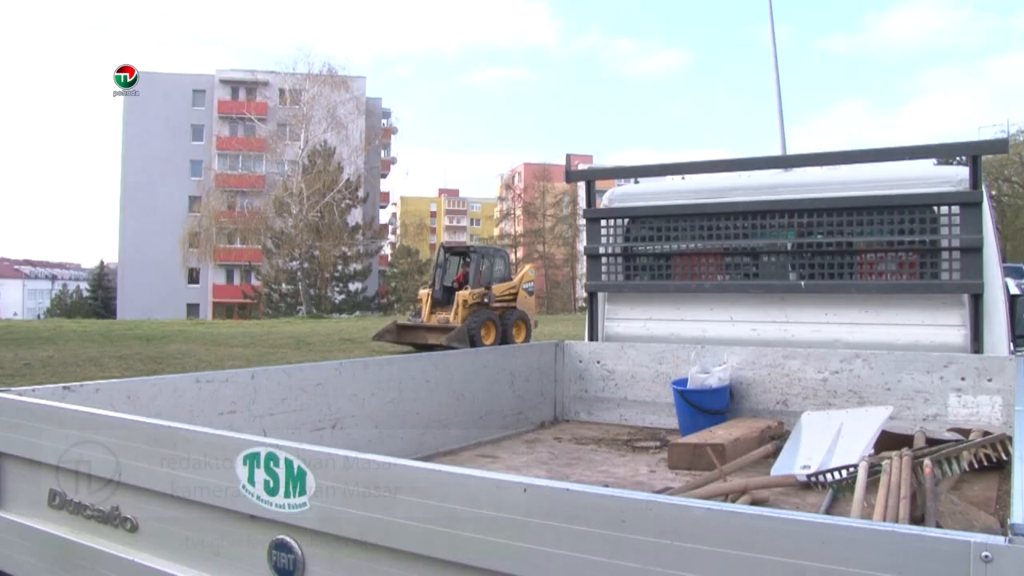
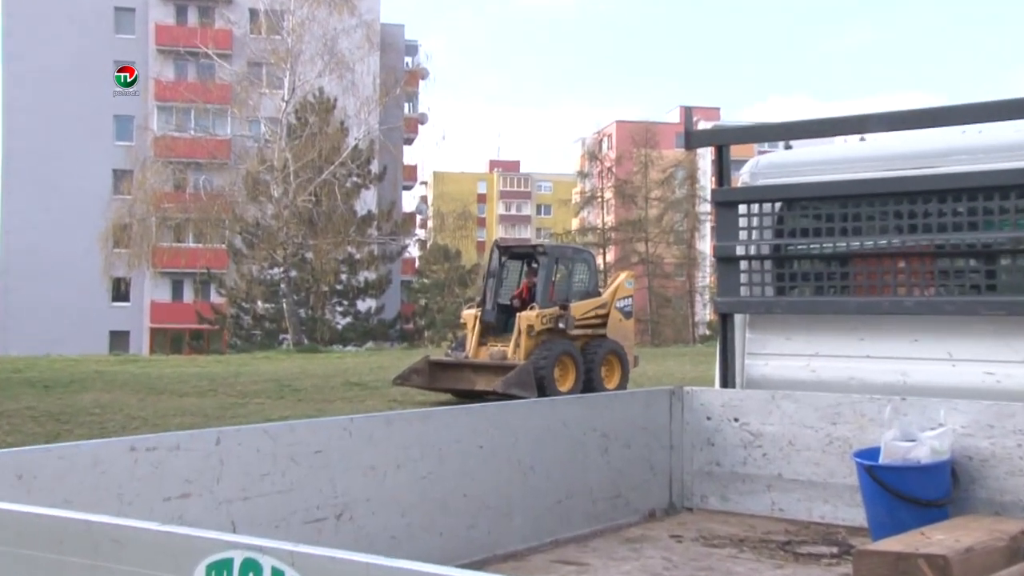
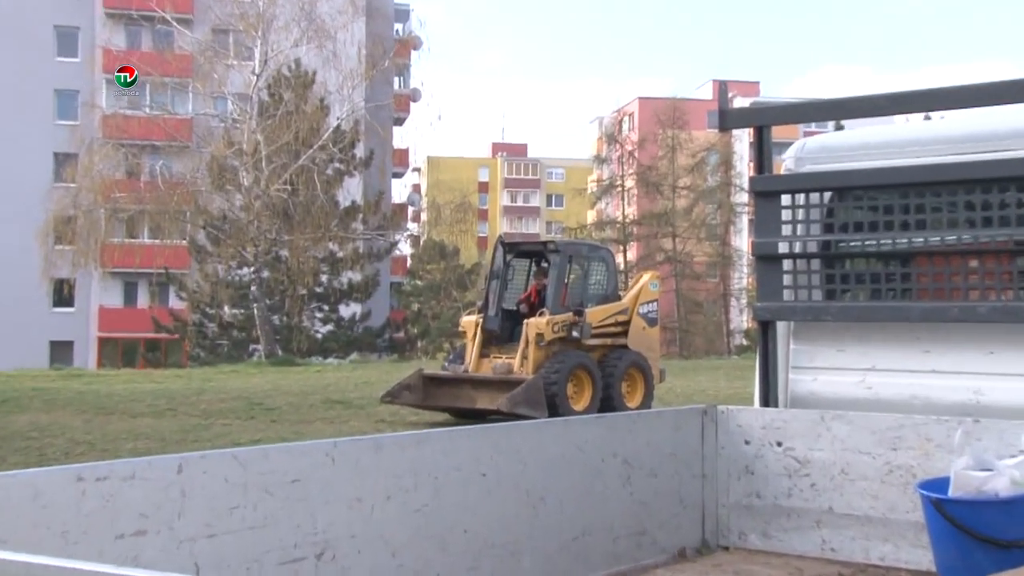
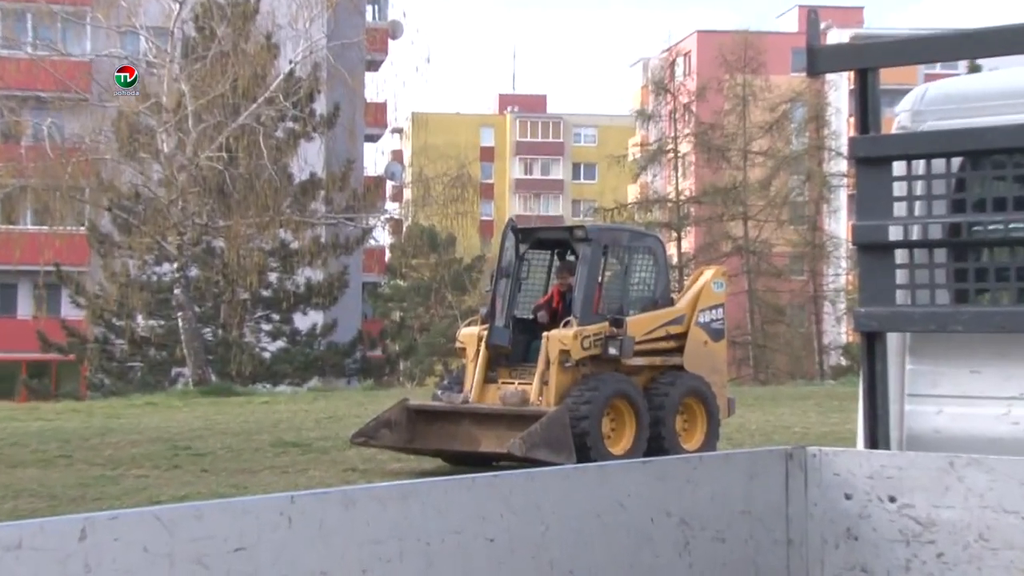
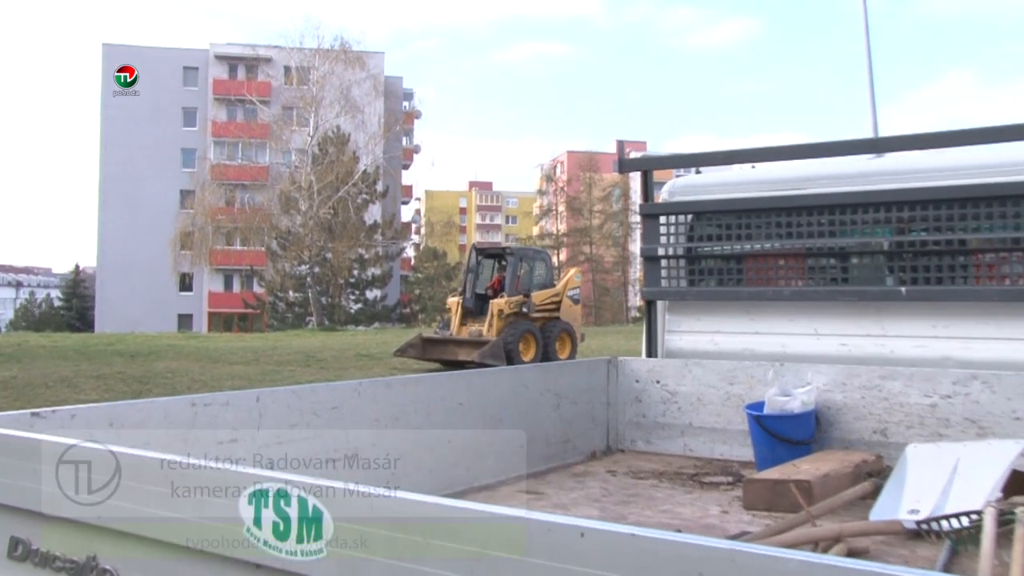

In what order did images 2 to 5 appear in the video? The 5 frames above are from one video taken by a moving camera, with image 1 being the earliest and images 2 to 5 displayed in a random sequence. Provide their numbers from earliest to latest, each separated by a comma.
5, 2, 3, 4
